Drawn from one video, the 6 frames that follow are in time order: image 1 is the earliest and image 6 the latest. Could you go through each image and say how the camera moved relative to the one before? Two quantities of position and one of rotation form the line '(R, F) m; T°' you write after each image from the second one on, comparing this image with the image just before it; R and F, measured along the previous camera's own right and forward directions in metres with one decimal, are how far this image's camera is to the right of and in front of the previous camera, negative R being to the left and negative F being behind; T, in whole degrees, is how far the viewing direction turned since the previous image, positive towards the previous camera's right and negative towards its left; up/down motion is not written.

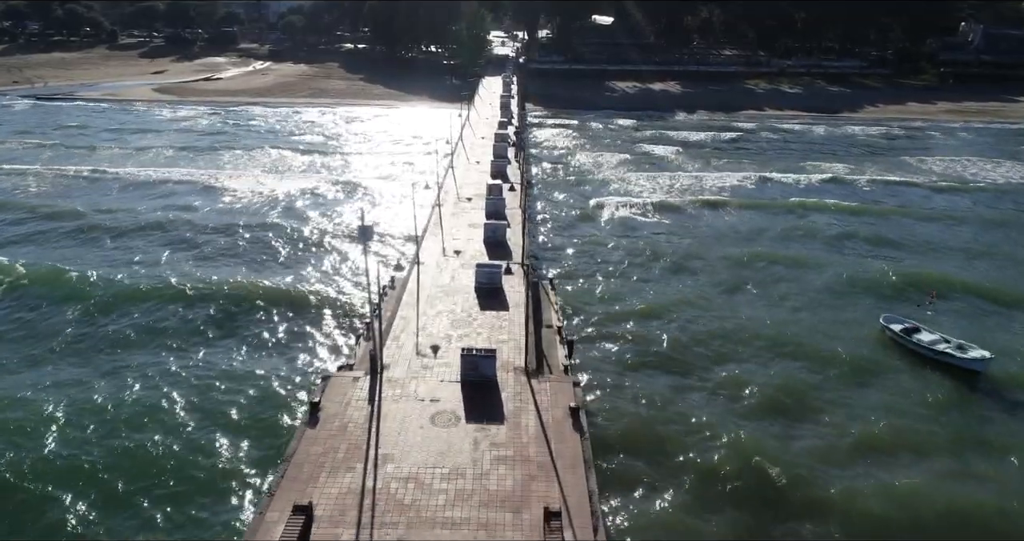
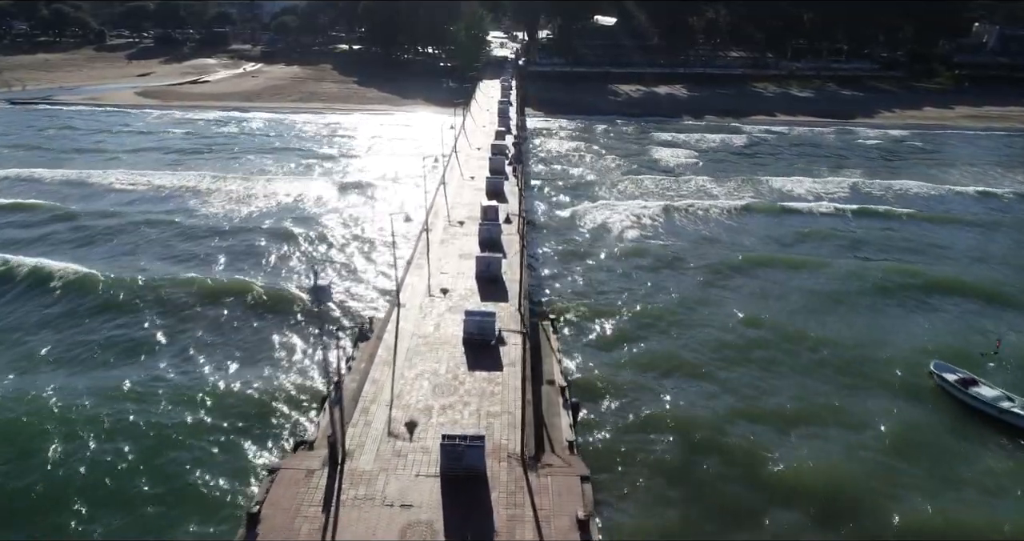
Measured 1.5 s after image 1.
(+0.1, +1.9) m; 0°
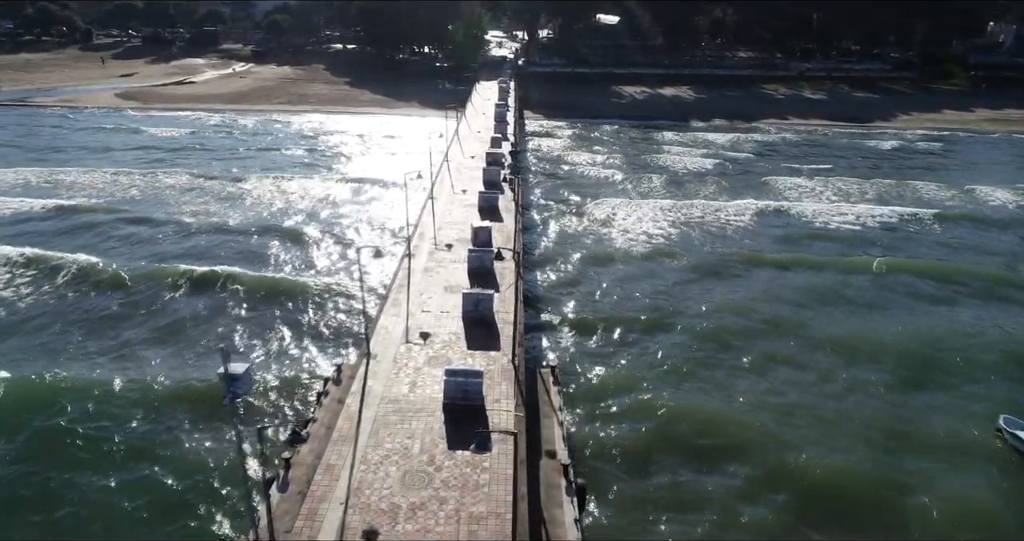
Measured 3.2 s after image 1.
(+0.1, +2.0) m; 0°
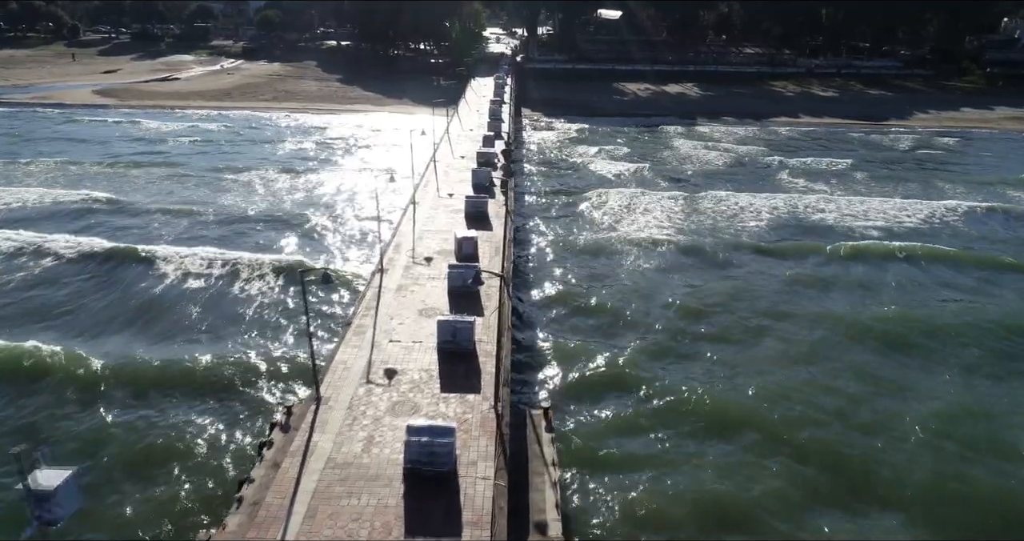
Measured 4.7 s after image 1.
(+0.2, +1.9) m; 0°
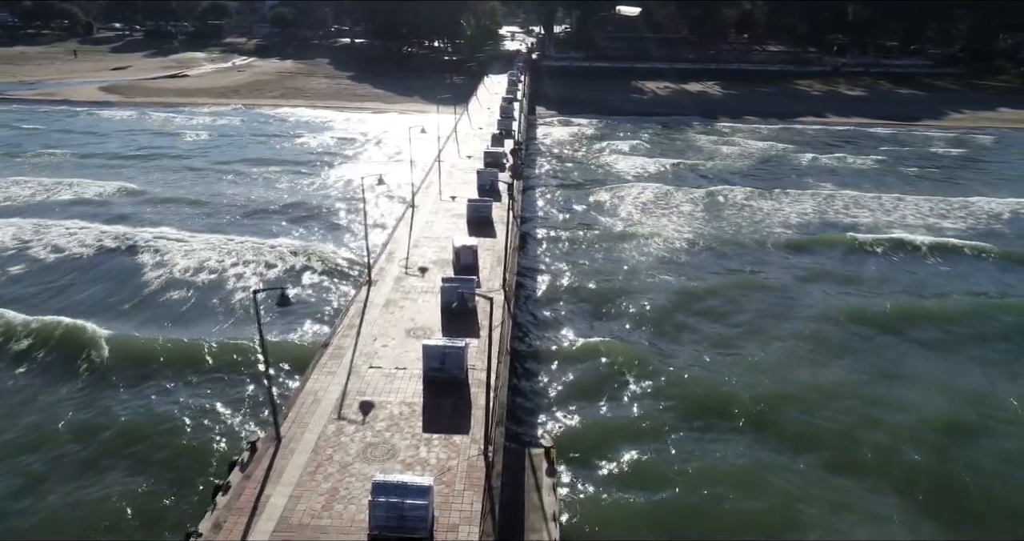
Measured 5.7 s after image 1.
(+0.2, +1.2) m; -1°
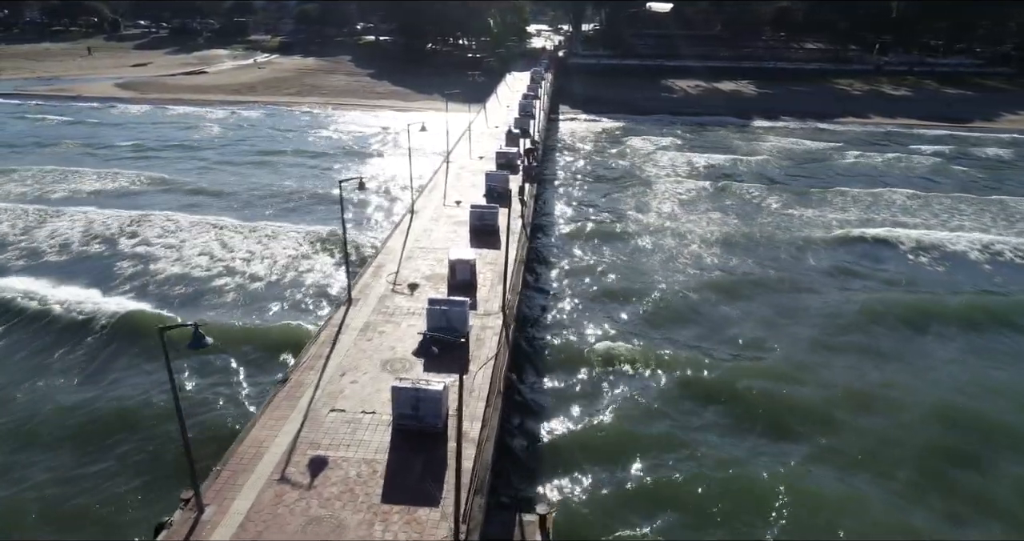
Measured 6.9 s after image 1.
(+0.3, +1.5) m; -2°
